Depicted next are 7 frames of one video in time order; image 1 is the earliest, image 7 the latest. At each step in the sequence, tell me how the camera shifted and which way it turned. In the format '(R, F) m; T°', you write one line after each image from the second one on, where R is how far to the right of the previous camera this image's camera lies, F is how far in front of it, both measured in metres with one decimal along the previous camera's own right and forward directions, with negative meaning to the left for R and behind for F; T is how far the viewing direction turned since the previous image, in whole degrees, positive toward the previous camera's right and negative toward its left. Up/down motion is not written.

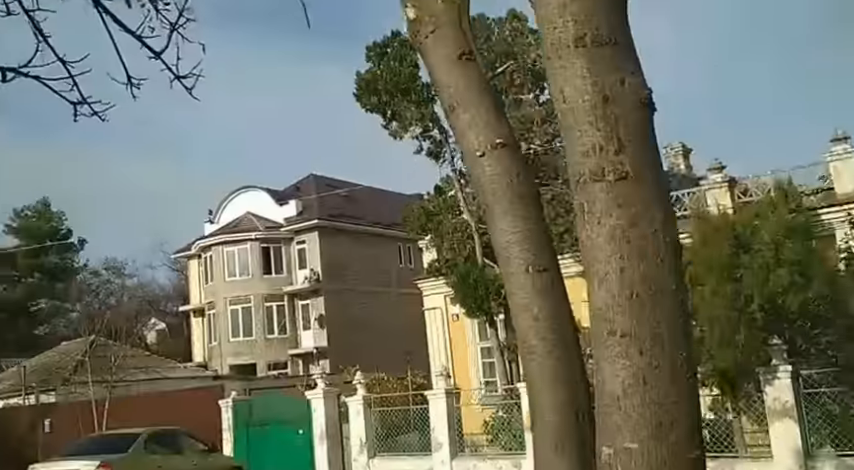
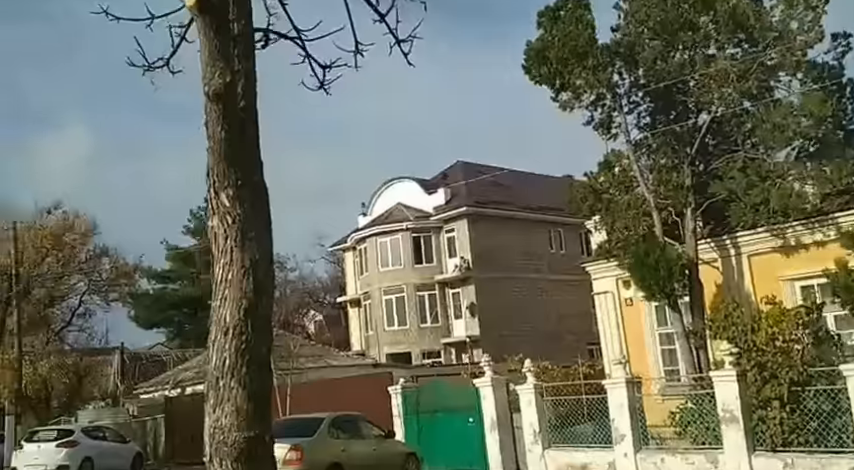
(-0.3, +0.8) m; -9°
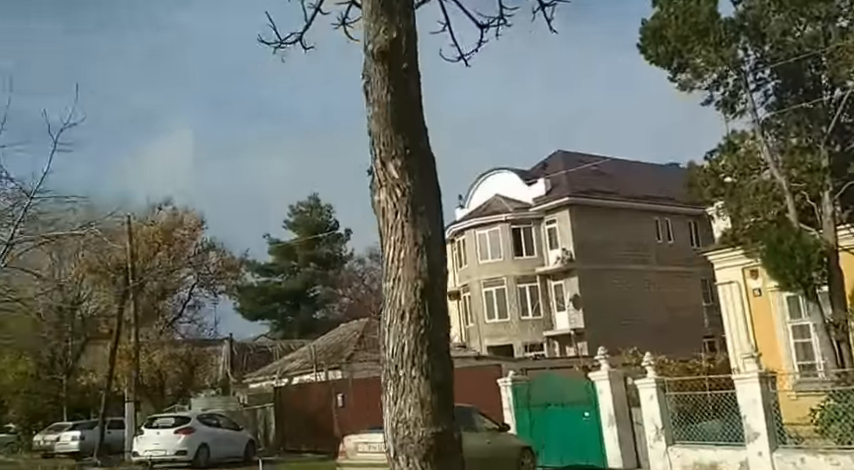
(-0.3, +0.3) m; -5°
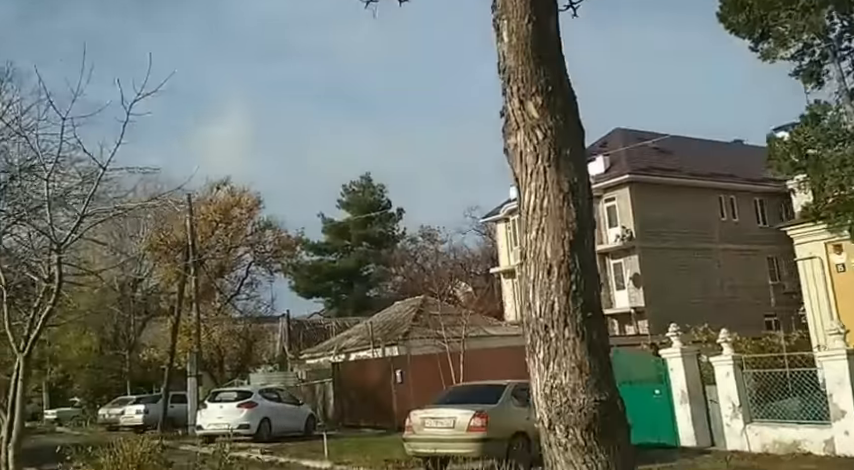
(-0.3, +0.2) m; -3°
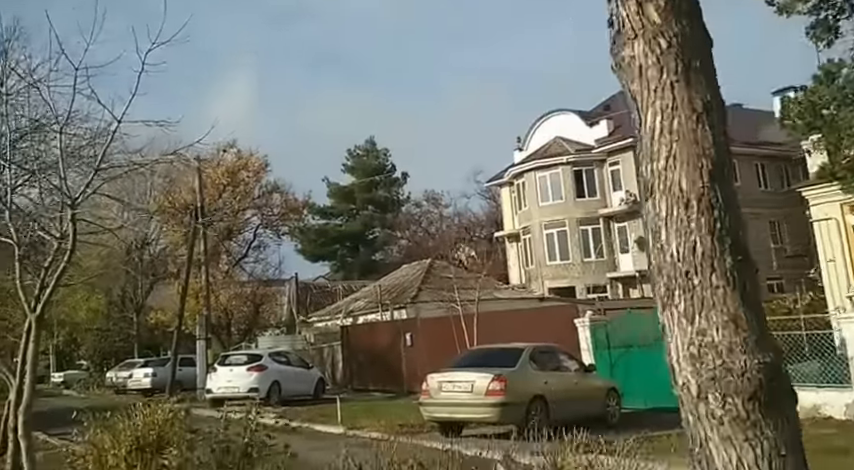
(-0.3, +0.1) m; 0°
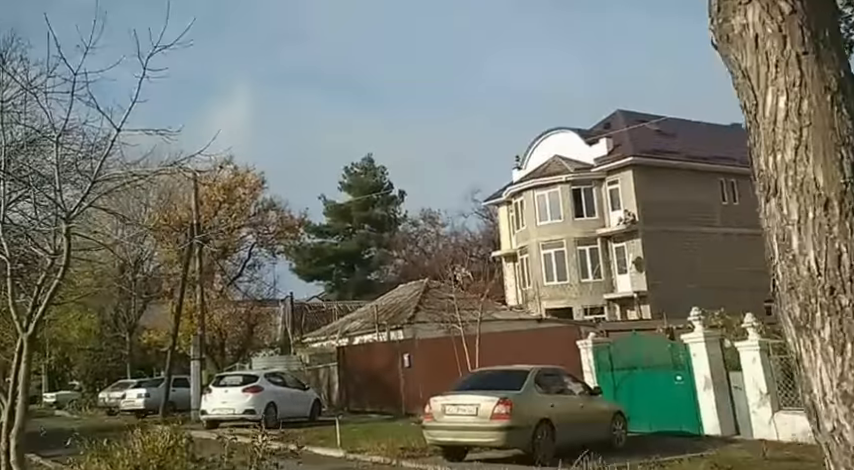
(-0.2, +0.3) m; +1°
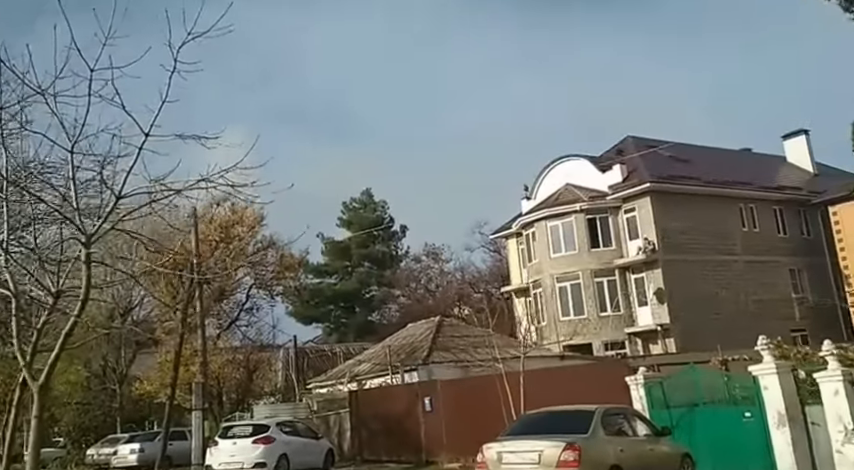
(-0.8, +1.5) m; +1°
